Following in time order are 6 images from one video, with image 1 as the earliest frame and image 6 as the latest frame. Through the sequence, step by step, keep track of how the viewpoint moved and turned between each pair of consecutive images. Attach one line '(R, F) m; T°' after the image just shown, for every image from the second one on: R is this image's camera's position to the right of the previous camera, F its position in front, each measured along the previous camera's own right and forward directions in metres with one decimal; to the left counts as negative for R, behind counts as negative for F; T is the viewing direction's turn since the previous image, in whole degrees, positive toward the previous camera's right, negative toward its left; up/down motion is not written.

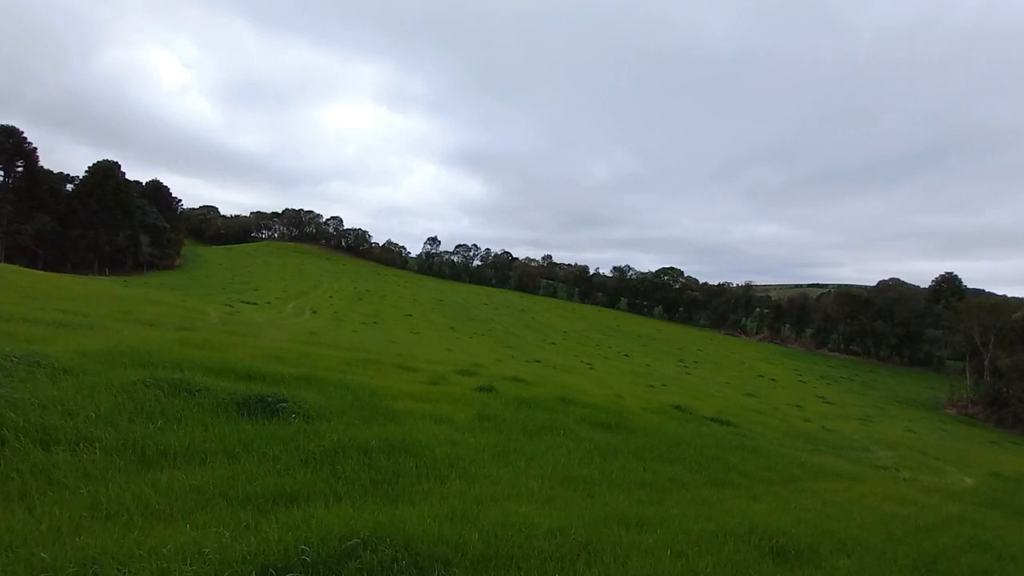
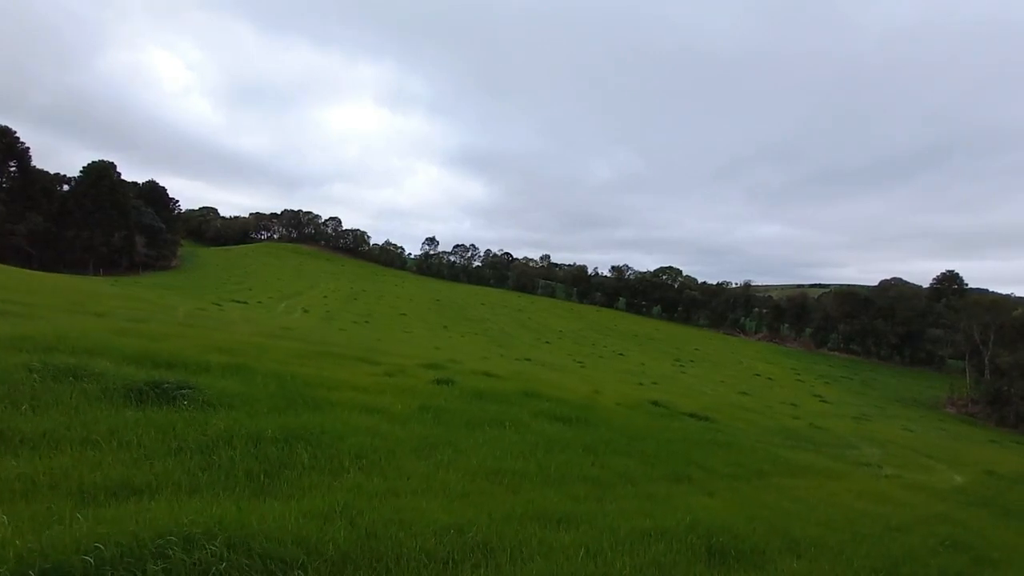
(+1.5, +0.9) m; 0°
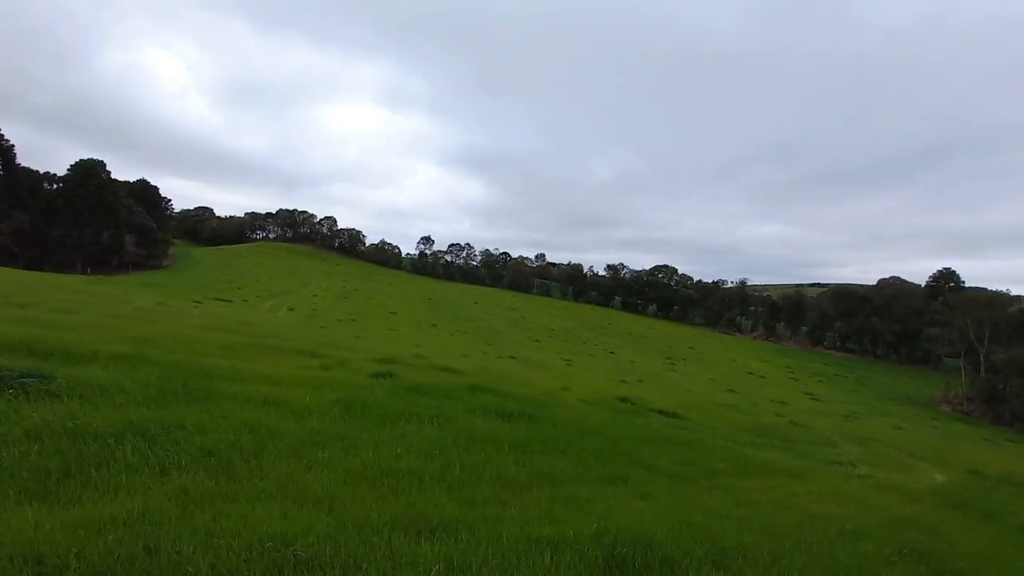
(+1.8, +1.1) m; 0°
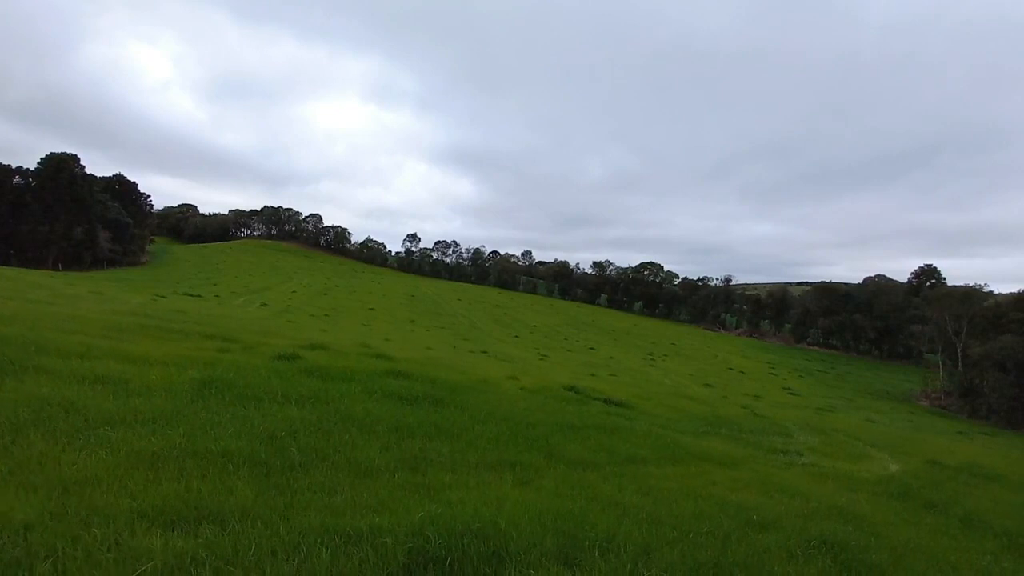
(+2.2, +1.2) m; +1°
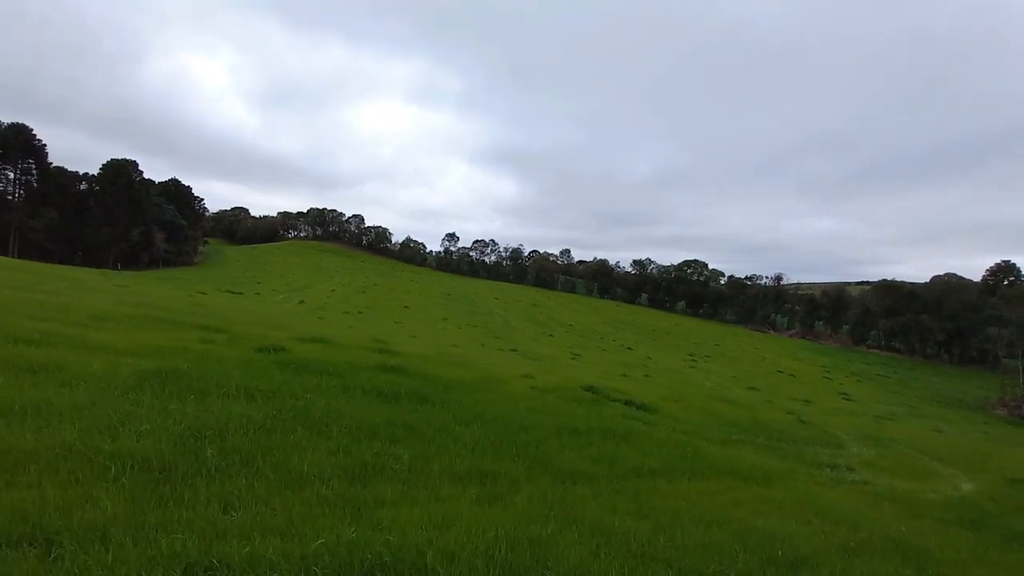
(+1.1, +1.5) m; -5°
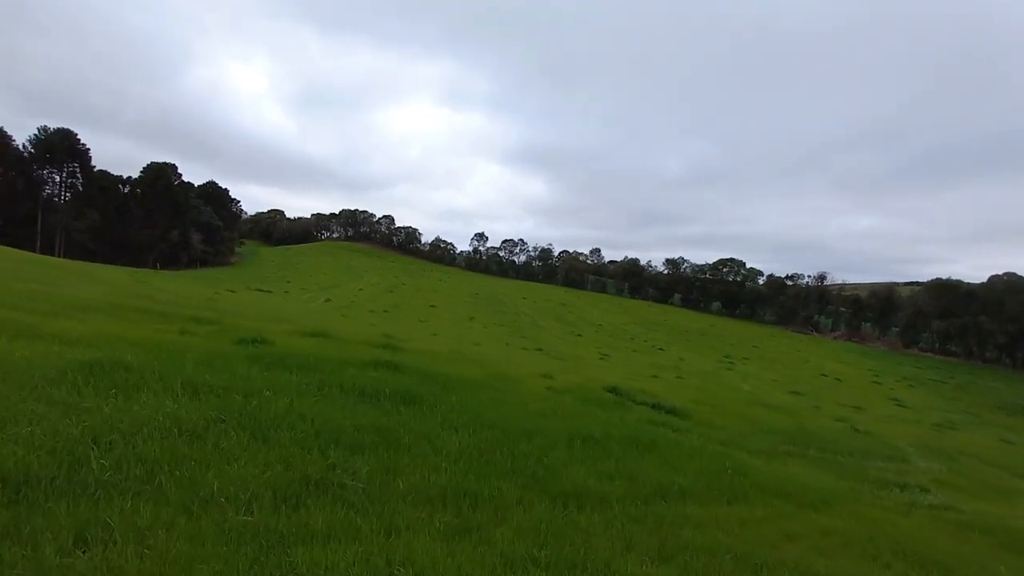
(+0.5, +1.7) m; -4°
